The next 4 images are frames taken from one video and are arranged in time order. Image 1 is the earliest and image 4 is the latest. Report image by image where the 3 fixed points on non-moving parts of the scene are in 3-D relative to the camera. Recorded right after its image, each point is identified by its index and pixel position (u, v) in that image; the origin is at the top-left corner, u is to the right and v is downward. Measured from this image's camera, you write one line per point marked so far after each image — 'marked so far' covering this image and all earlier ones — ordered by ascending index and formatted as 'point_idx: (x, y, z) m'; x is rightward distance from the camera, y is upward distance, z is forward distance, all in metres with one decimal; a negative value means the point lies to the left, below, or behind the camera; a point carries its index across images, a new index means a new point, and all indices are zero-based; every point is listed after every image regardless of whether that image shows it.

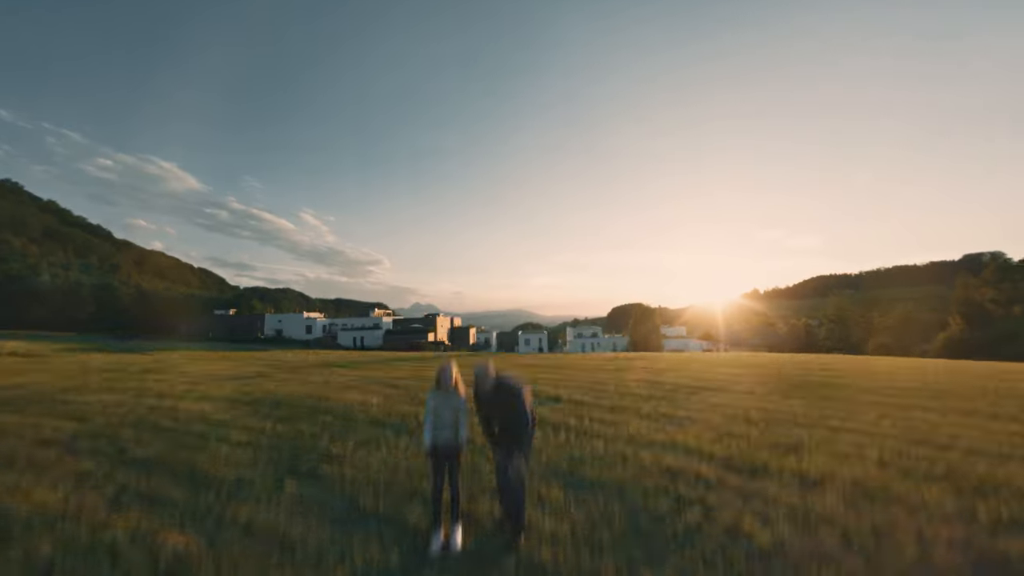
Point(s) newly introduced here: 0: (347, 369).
0: (-9.6, -4.6, +17.3) m
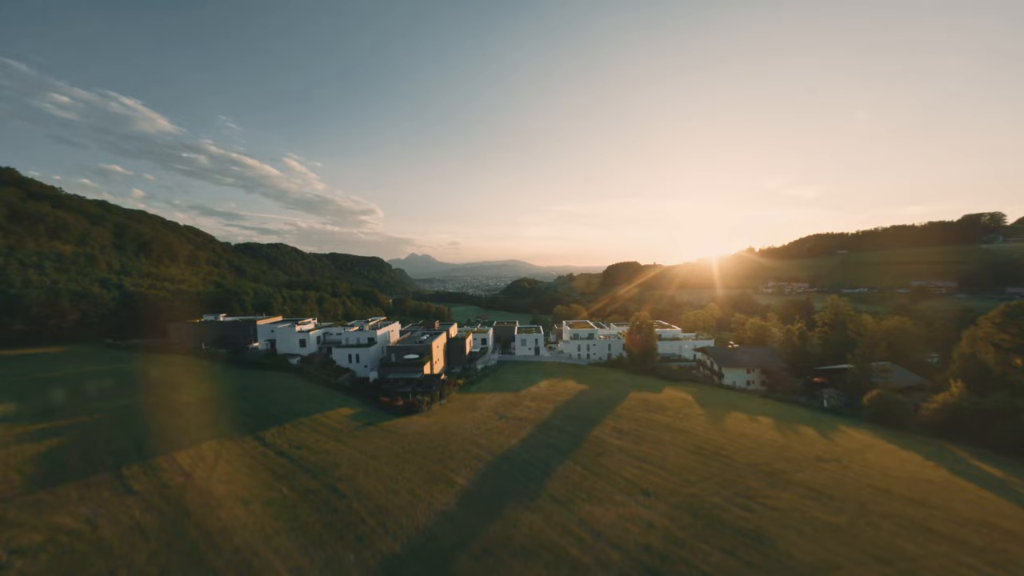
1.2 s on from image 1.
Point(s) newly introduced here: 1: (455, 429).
0: (-9.7, -8.7, +16.9) m
1: (-3.3, -8.4, +17.0) m
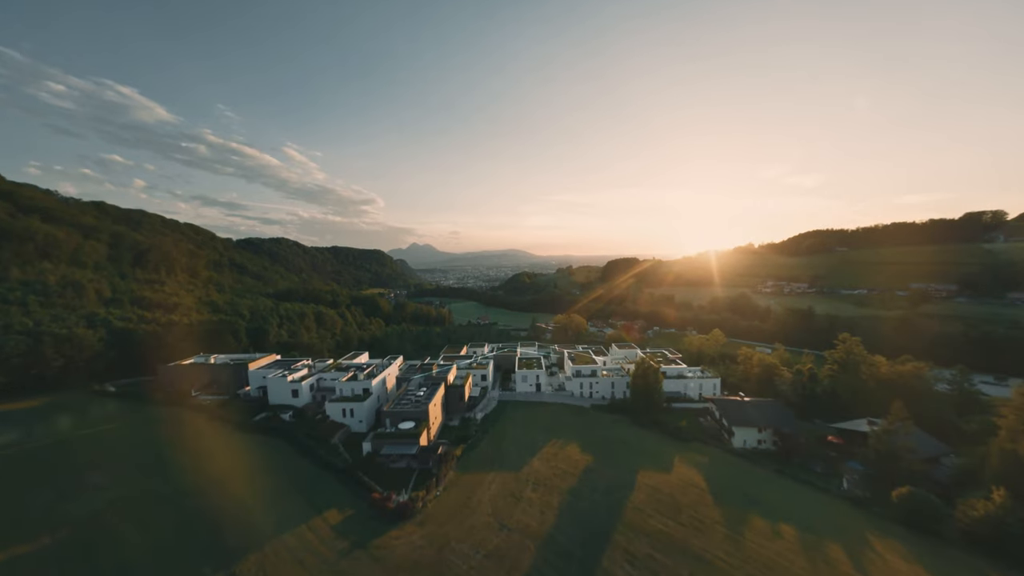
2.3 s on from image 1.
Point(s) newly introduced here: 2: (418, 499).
0: (-9.6, -14.6, +15.5) m
1: (-3.2, -14.4, +15.5) m
2: (-6.2, -14.1, +19.0) m
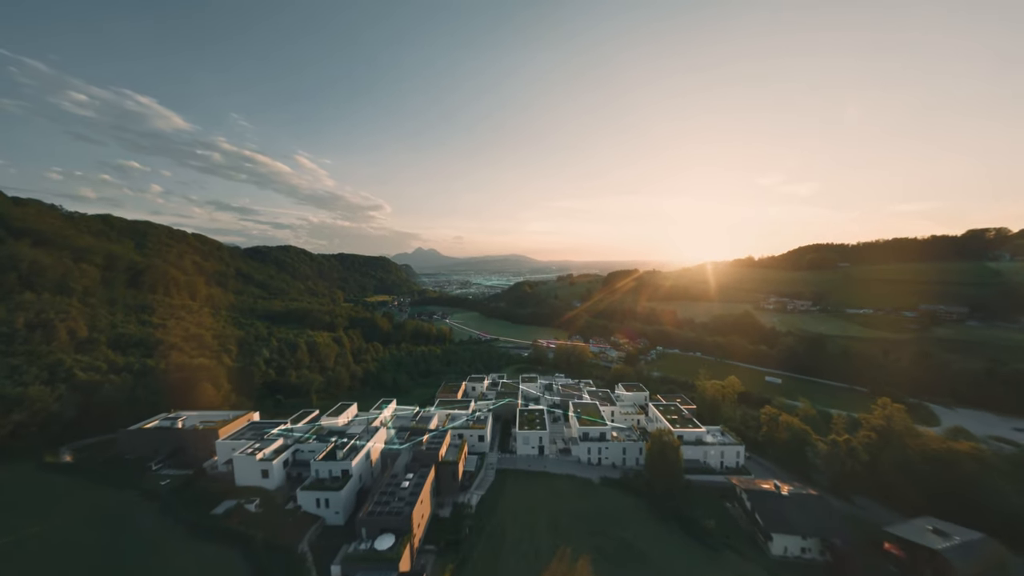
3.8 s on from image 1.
0: (-9.7, -20.9, +11.1) m
1: (-3.3, -20.8, +11.1) m
2: (-6.3, -20.6, +14.6) m
